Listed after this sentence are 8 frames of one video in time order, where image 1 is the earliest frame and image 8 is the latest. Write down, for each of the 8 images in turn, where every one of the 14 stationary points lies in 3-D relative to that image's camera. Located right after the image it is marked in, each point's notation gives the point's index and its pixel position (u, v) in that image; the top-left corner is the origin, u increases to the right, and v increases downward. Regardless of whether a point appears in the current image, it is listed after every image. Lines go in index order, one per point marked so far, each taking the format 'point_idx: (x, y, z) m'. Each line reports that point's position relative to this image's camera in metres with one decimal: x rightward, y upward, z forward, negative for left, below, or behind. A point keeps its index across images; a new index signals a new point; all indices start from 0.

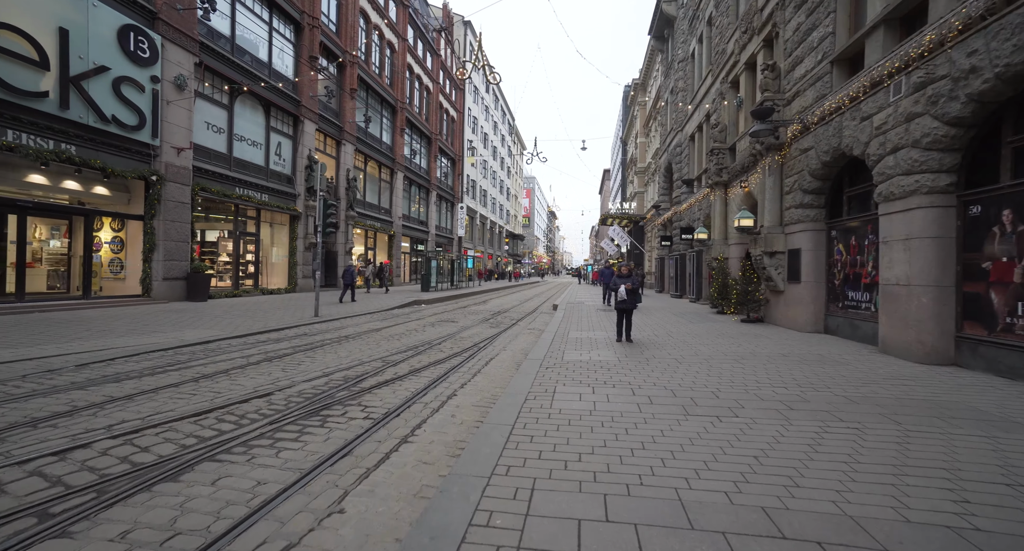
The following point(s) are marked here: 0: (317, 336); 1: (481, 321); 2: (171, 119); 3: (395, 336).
0: (-4.3, -1.4, +10.3) m
1: (-1.0, -1.4, +14.3) m
2: (-11.1, +5.1, +15.1) m
3: (-2.7, -1.4, +10.6) m
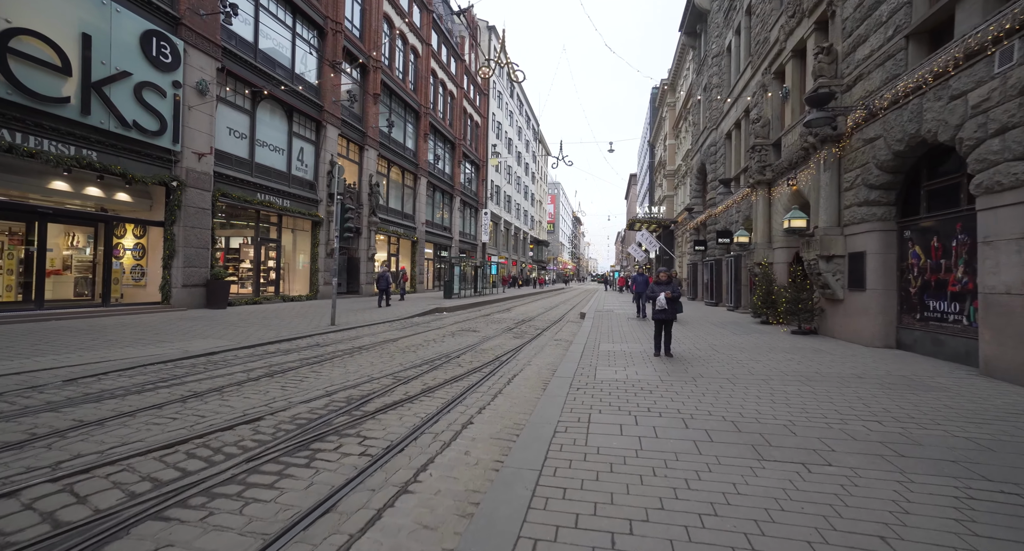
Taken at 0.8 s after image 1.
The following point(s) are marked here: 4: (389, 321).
0: (-3.8, -1.5, +9.7) m
1: (-0.3, -1.6, +13.6) m
2: (-10.3, +4.9, +15.0) m
3: (-2.2, -1.6, +9.9) m
4: (-4.0, -1.5, +15.1) m
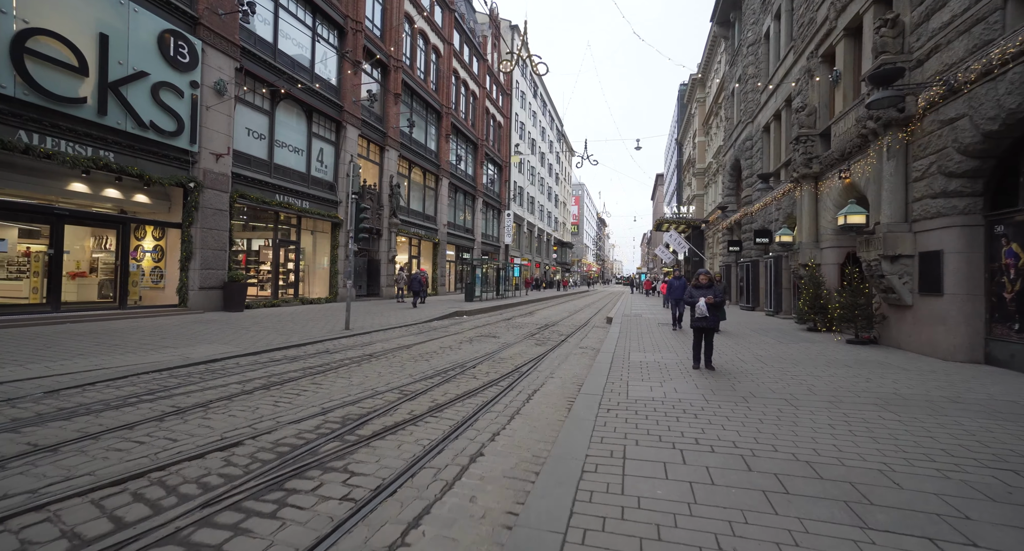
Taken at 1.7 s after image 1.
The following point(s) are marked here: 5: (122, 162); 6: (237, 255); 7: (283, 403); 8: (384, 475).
0: (-3.4, -1.6, +9.1) m
1: (+0.4, -1.7, +12.8) m
2: (-9.6, +4.8, +14.7) m
3: (-1.7, -1.6, +9.3) m
4: (-3.3, -1.6, +14.5) m
5: (-10.6, +3.1, +12.6) m
6: (-9.9, +0.8, +17.0) m
7: (-2.7, -1.5, +5.4) m
8: (-1.0, -1.5, +3.5) m
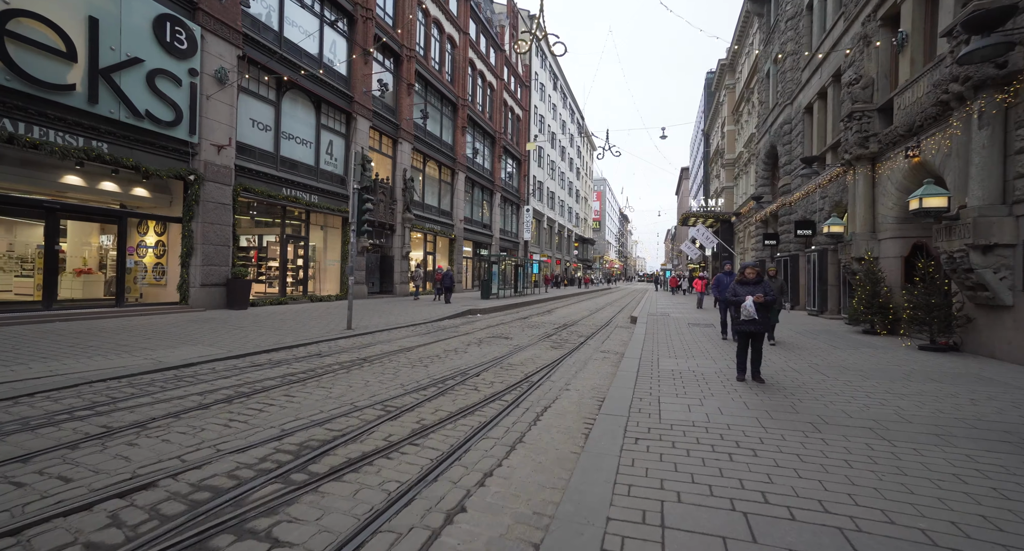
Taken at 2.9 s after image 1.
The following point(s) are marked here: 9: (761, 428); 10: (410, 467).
0: (-3.2, -1.5, +8.2) m
1: (+0.7, -1.6, +11.7) m
2: (-9.1, +4.9, +14.1) m
3: (-1.5, -1.5, +8.3) m
4: (-2.9, -1.4, +13.6) m
5: (-10.2, +3.2, +11.9) m
6: (-9.3, +0.9, +16.4) m
7: (-2.7, -1.4, +4.5) m
8: (-1.0, -1.4, +2.5) m
9: (+2.3, -1.4, +4.2) m
10: (-0.8, -1.5, +3.5) m
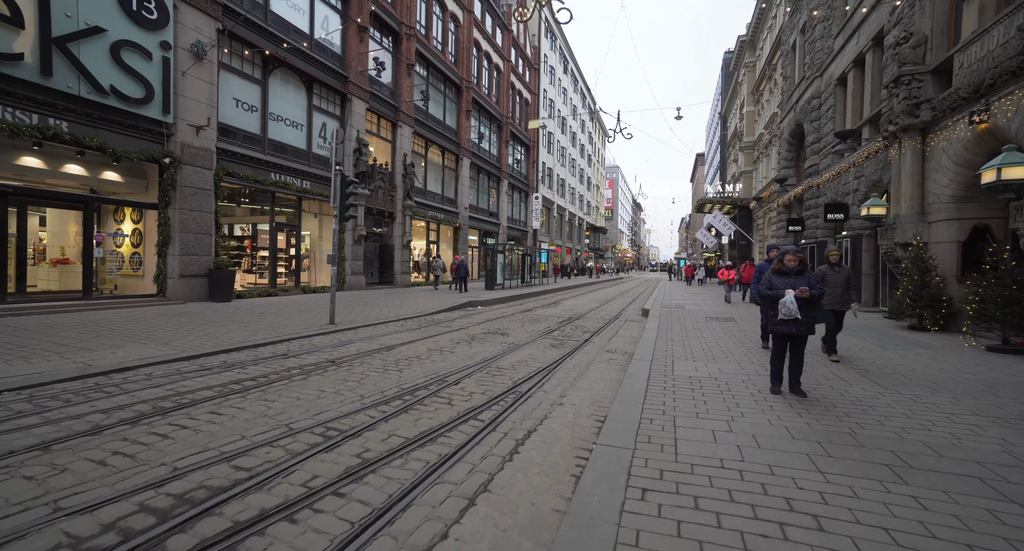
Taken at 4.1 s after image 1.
0: (-3.3, -1.3, +7.2) m
1: (+0.7, -1.3, +10.6) m
2: (-9.2, +5.2, +13.0) m
3: (-1.7, -1.4, +7.2) m
4: (-2.9, -1.2, +12.6) m
5: (-10.3, +3.4, +11.0) m
6: (-9.3, +1.3, +15.4) m
7: (-2.9, -1.3, +3.4) m
8: (-1.3, -1.4, +1.4) m
9: (+2.0, -1.3, +3.1) m
10: (-1.1, -1.4, +2.4) m
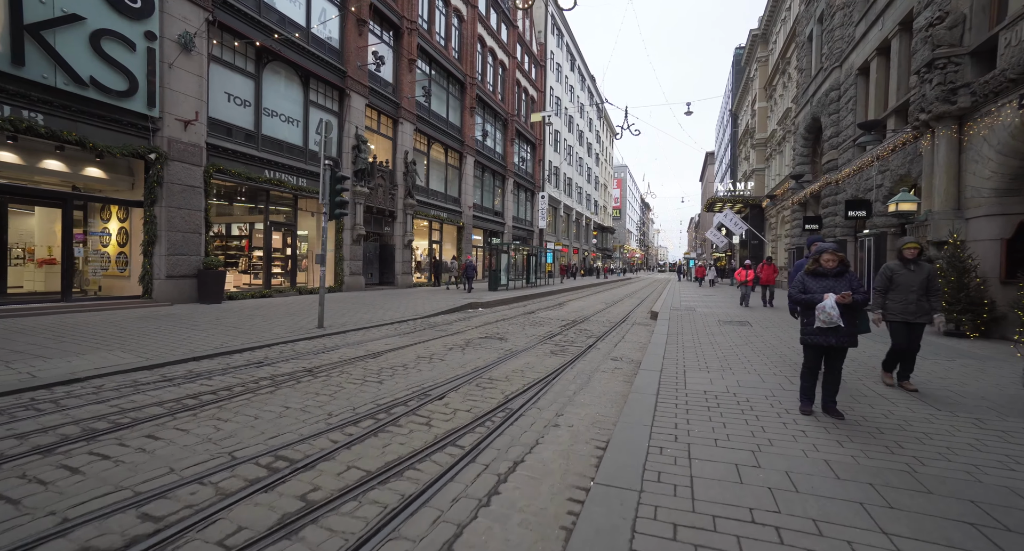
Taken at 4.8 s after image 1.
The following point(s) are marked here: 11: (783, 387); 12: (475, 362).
0: (-3.4, -1.3, +6.5) m
1: (+0.6, -1.4, +9.9) m
2: (-9.1, +5.1, +12.5) m
3: (-1.8, -1.4, +6.5) m
4: (-2.9, -1.2, +11.9) m
5: (-10.3, +3.4, +10.5) m
6: (-9.2, +1.2, +14.9) m
7: (-3.1, -1.3, +2.8) m
8: (-1.5, -1.4, +0.7) m
9: (+1.9, -1.3, +2.3) m
10: (-1.2, -1.4, +1.8) m
11: (+3.2, -1.3, +5.5) m
12: (-0.6, -1.4, +7.5) m
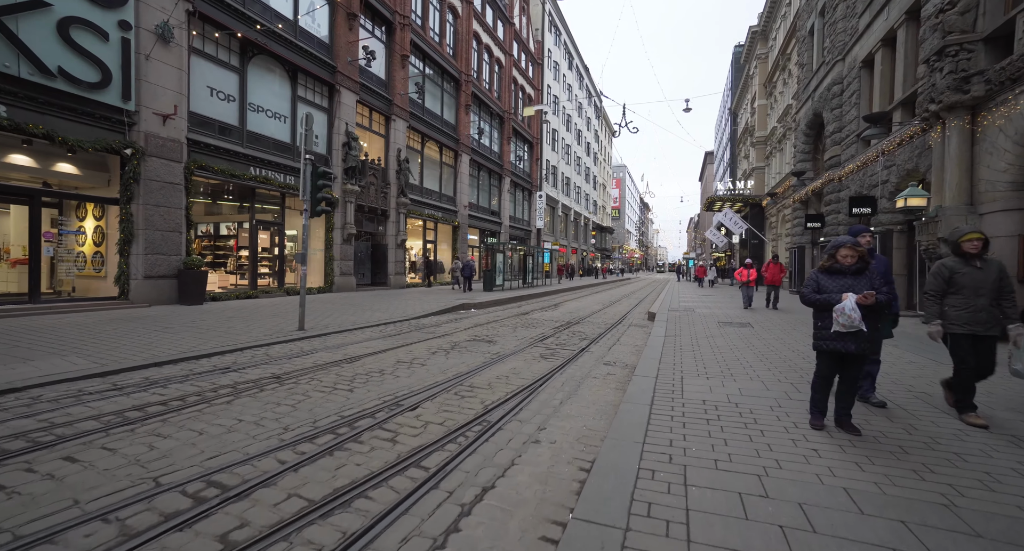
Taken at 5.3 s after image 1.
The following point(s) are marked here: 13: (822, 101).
0: (-3.6, -1.3, +6.0) m
1: (+0.4, -1.3, +9.4) m
2: (-9.4, +5.1, +12.0) m
3: (-2.0, -1.4, +6.1) m
4: (-3.1, -1.2, +11.4) m
5: (-10.5, +3.4, +10.0) m
6: (-9.5, +1.2, +14.4) m
7: (-3.3, -1.3, +2.3) m
8: (-1.7, -1.4, +0.2) m
9: (+1.7, -1.3, +1.9) m
10: (-1.4, -1.4, +1.3) m
11: (+3.0, -1.3, +5.0) m
12: (-0.8, -1.4, +7.0) m
13: (+12.4, +7.1, +18.8) m
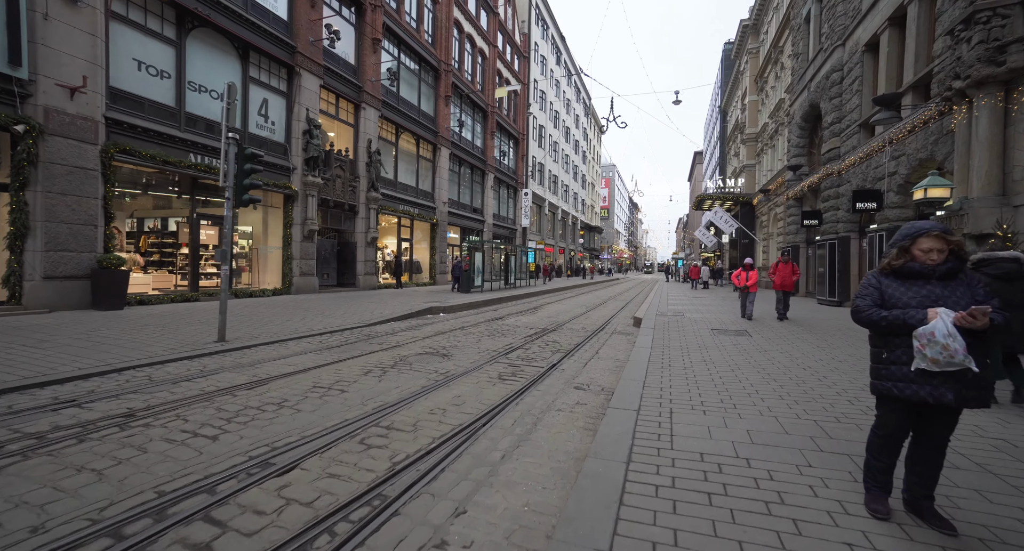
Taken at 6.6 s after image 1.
0: (-4.3, -1.3, +4.5) m
1: (-0.3, -1.4, +7.9) m
2: (-10.1, +5.1, +10.3) m
3: (-2.6, -1.4, +4.5) m
4: (-3.8, -1.2, +9.9) m
5: (-11.2, +3.4, +8.3) m
6: (-10.3, +1.2, +12.7) m
7: (-3.8, -1.3, +0.8) m
8: (-2.2, -1.4, -1.3) m
9: (+1.1, -1.3, +0.4) m
10: (-2.0, -1.4, -0.2) m
11: (+2.4, -1.3, +3.6) m
12: (-1.5, -1.4, +5.5) m
13: (+11.5, +7.0, +17.6) m
